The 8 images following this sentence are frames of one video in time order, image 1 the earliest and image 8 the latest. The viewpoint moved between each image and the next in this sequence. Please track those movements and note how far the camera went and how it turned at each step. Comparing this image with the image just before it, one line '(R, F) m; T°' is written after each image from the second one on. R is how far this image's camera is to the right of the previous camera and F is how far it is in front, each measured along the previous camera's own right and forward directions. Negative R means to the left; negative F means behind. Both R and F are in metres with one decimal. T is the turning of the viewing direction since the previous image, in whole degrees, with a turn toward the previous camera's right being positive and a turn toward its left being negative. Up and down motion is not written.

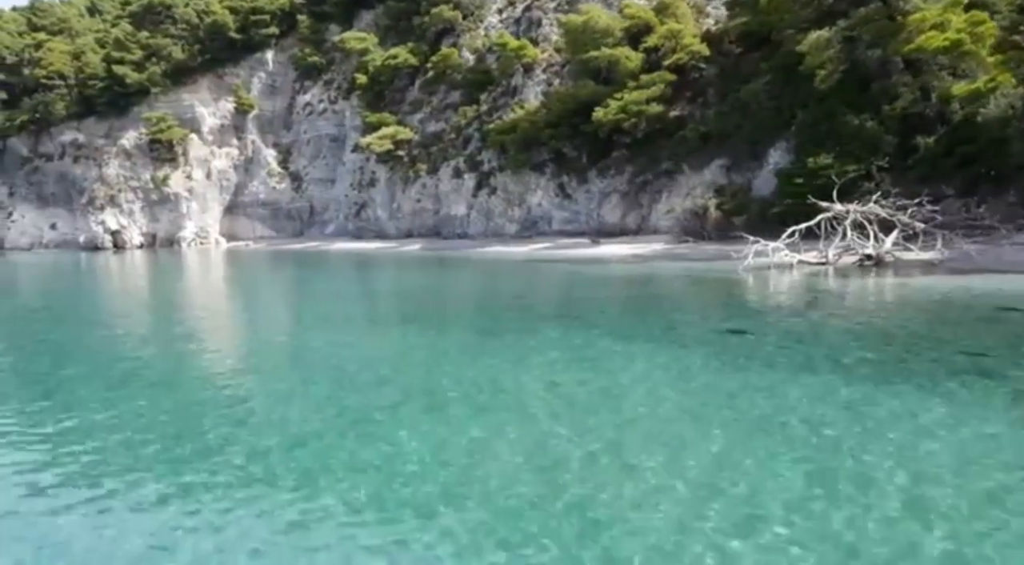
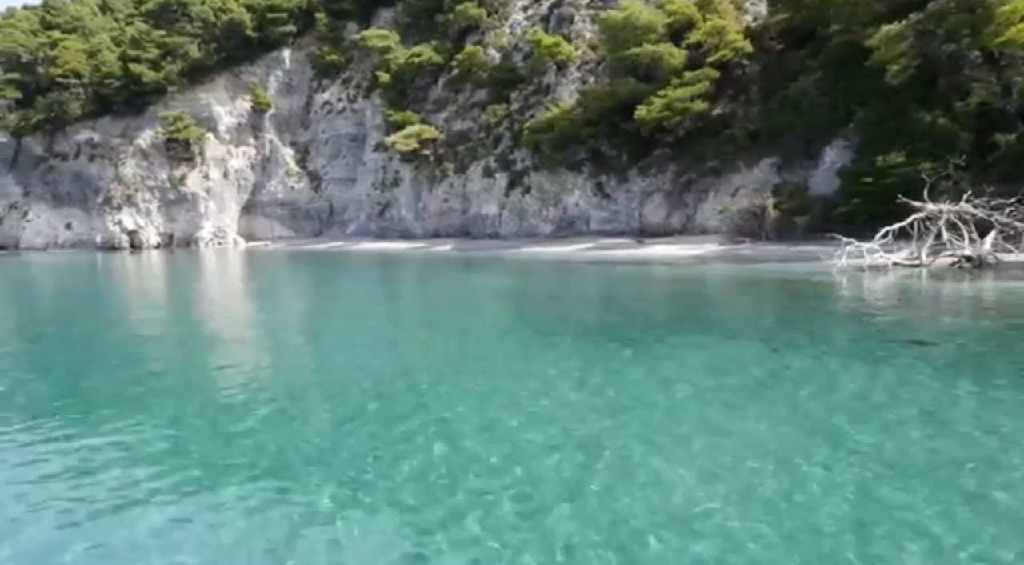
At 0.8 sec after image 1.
(-1.6, +0.6) m; 0°
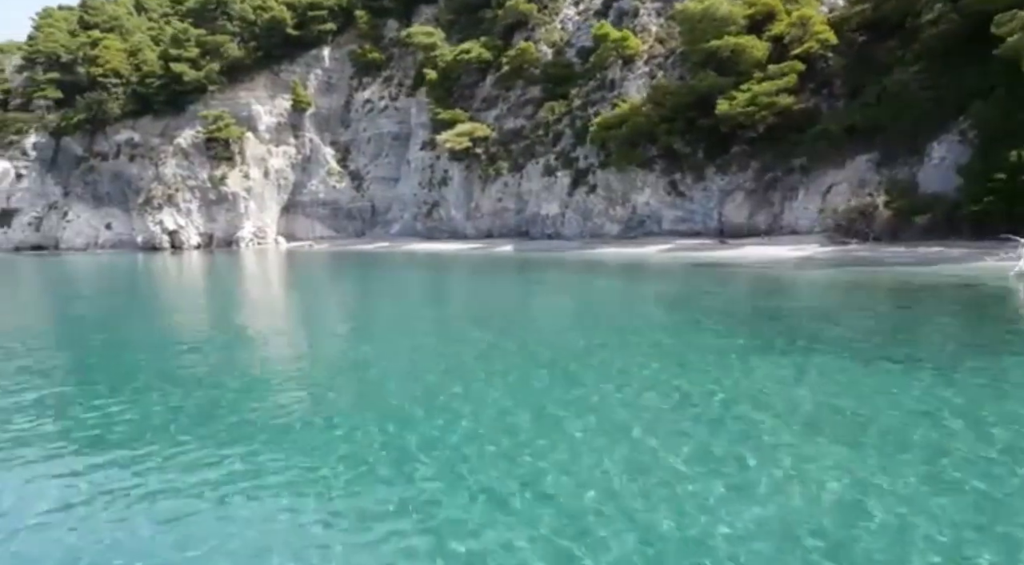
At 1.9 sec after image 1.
(-2.3, +1.0) m; -1°
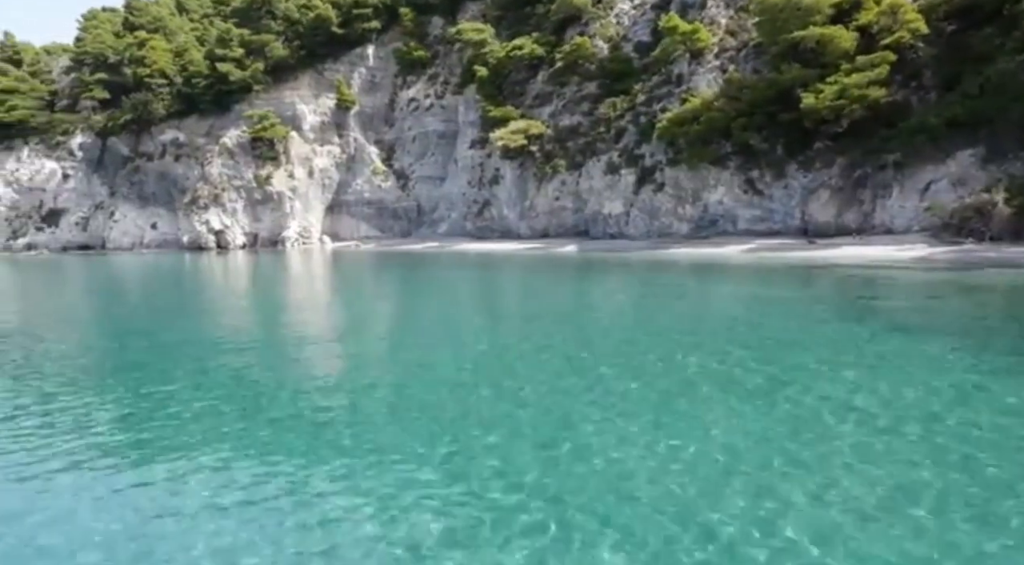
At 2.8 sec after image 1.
(-1.9, +1.0) m; -2°
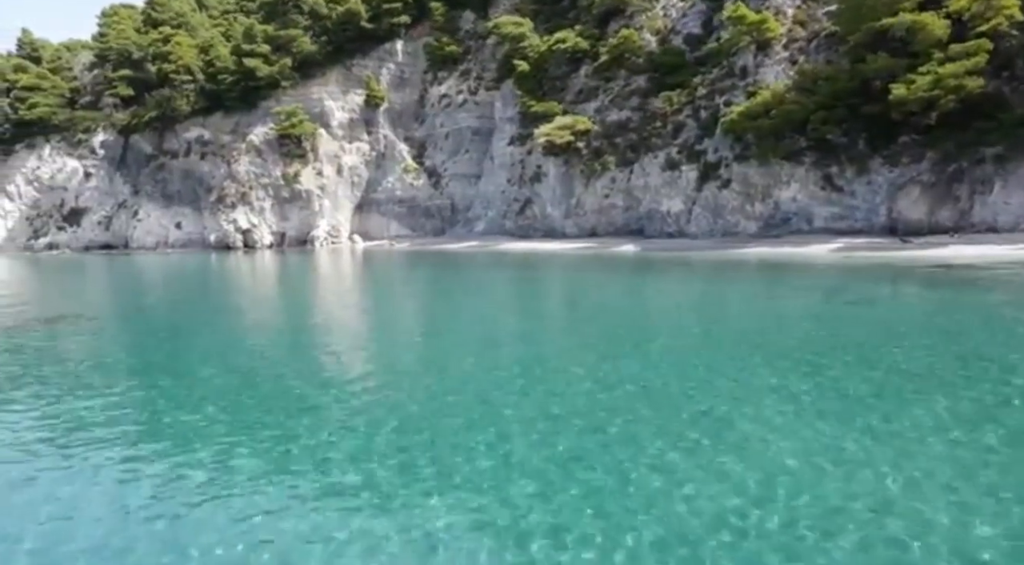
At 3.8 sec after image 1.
(-2.5, +1.3) m; 0°
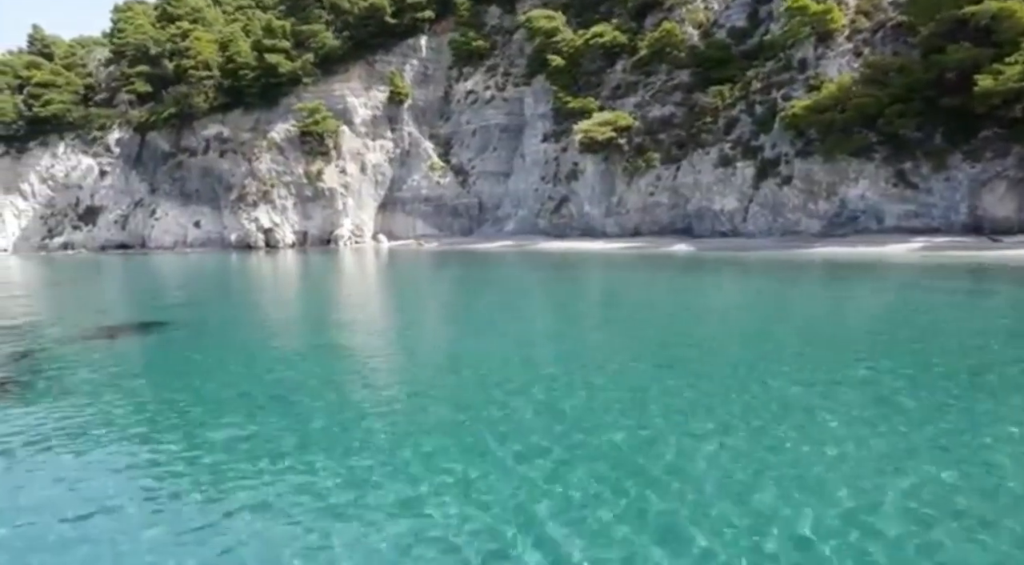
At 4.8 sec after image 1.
(-2.2, +1.2) m; 0°
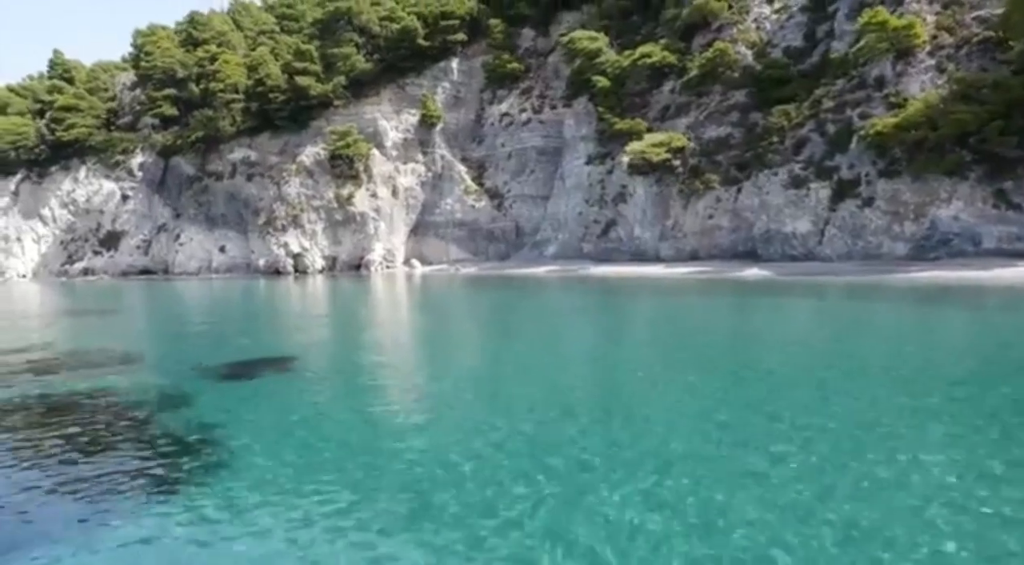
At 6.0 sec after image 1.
(-2.8, +1.5) m; 0°
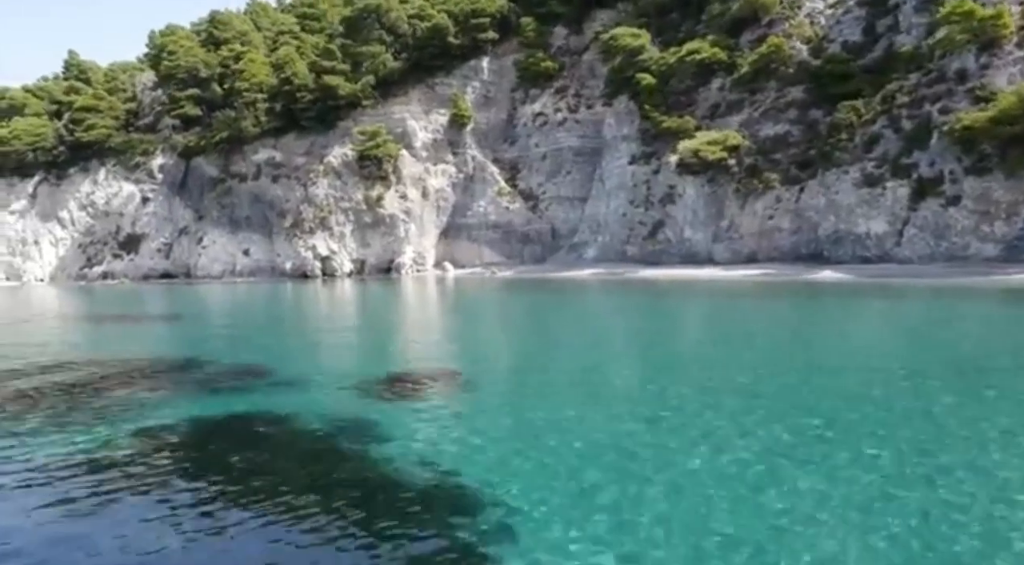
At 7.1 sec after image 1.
(-2.5, +1.5) m; 0°
